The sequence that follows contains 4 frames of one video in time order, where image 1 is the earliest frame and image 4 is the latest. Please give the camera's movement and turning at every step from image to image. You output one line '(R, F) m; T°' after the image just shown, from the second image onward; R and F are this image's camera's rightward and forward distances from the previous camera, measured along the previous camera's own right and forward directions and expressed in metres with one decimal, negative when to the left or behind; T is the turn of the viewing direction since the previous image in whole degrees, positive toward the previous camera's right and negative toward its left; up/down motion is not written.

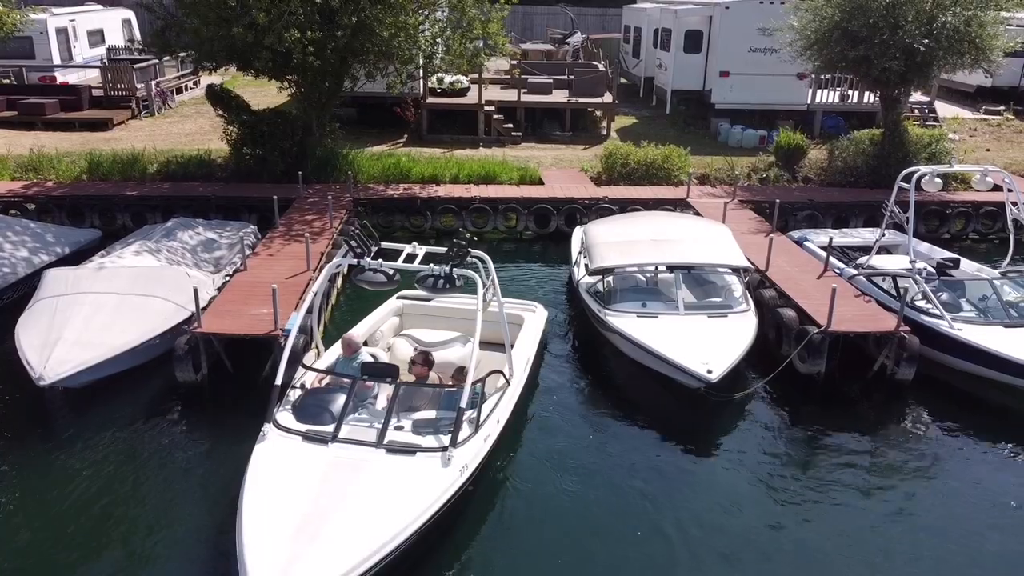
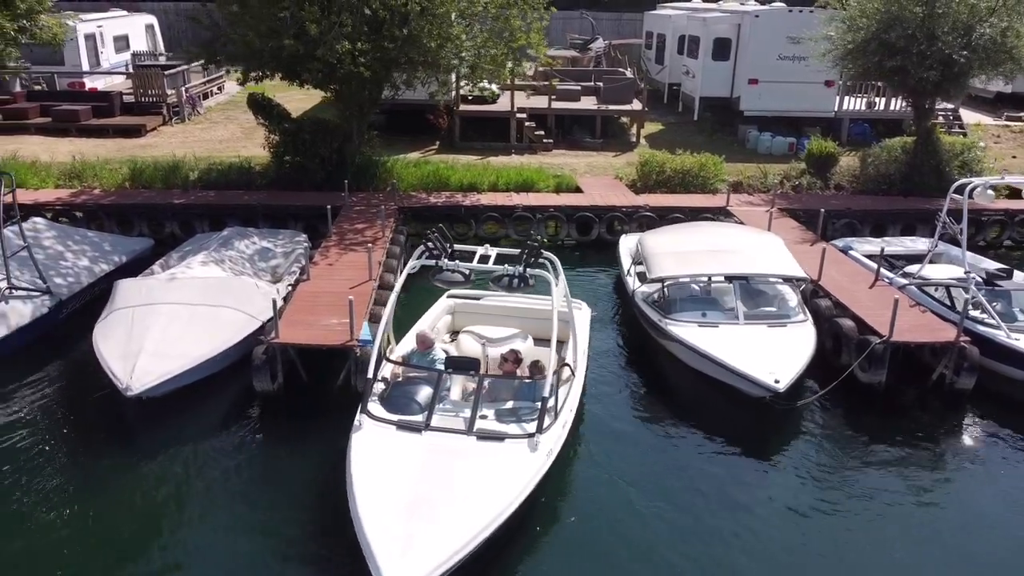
(-0.7, -0.2) m; 0°
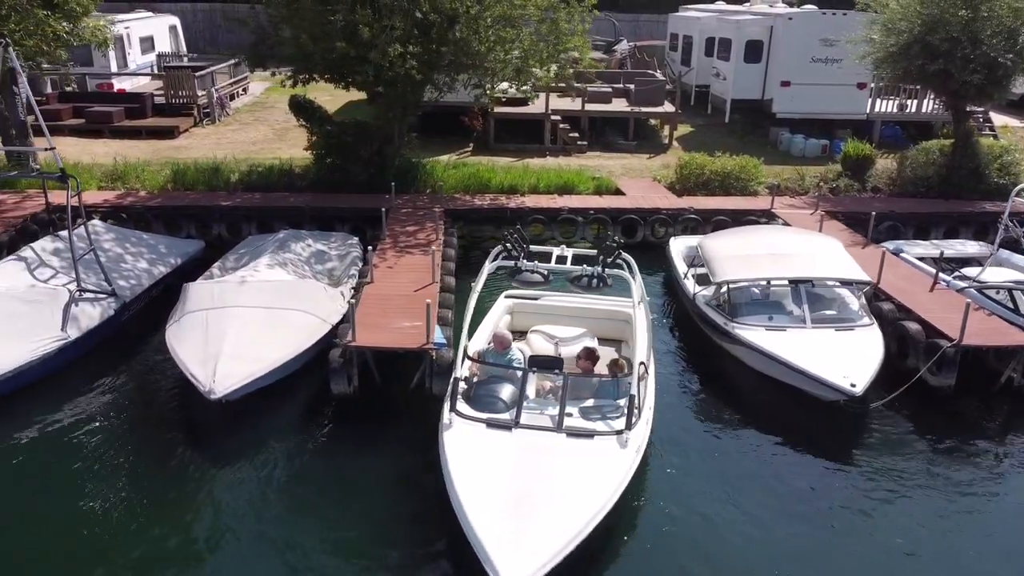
(-0.7, 0.0) m; 0°
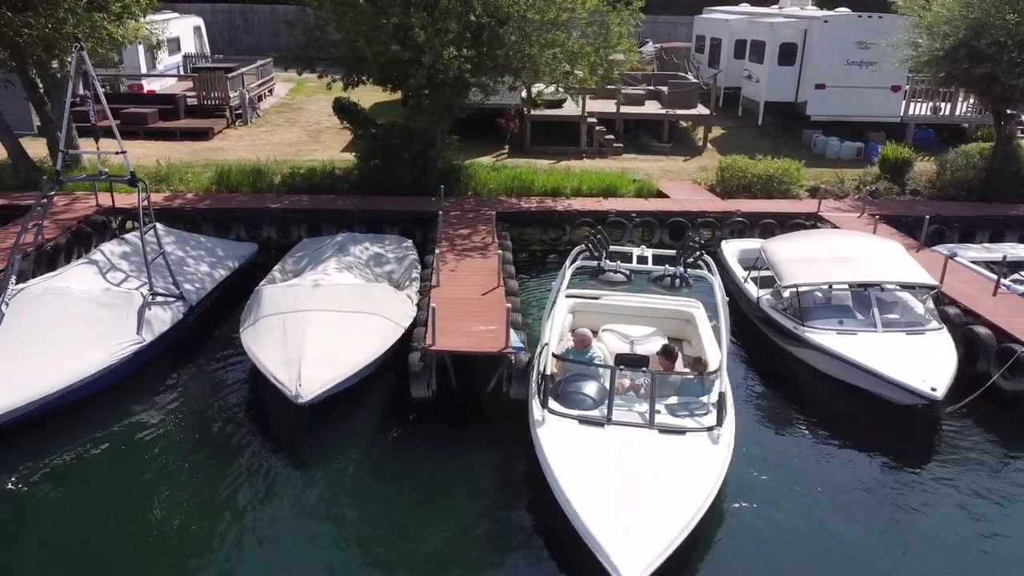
(-0.8, 0.0) m; 0°
